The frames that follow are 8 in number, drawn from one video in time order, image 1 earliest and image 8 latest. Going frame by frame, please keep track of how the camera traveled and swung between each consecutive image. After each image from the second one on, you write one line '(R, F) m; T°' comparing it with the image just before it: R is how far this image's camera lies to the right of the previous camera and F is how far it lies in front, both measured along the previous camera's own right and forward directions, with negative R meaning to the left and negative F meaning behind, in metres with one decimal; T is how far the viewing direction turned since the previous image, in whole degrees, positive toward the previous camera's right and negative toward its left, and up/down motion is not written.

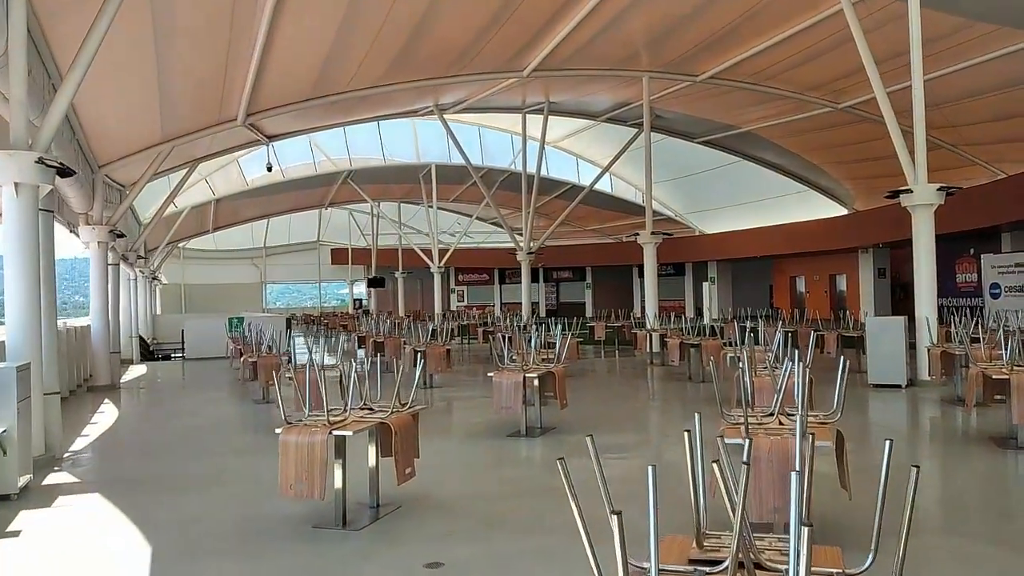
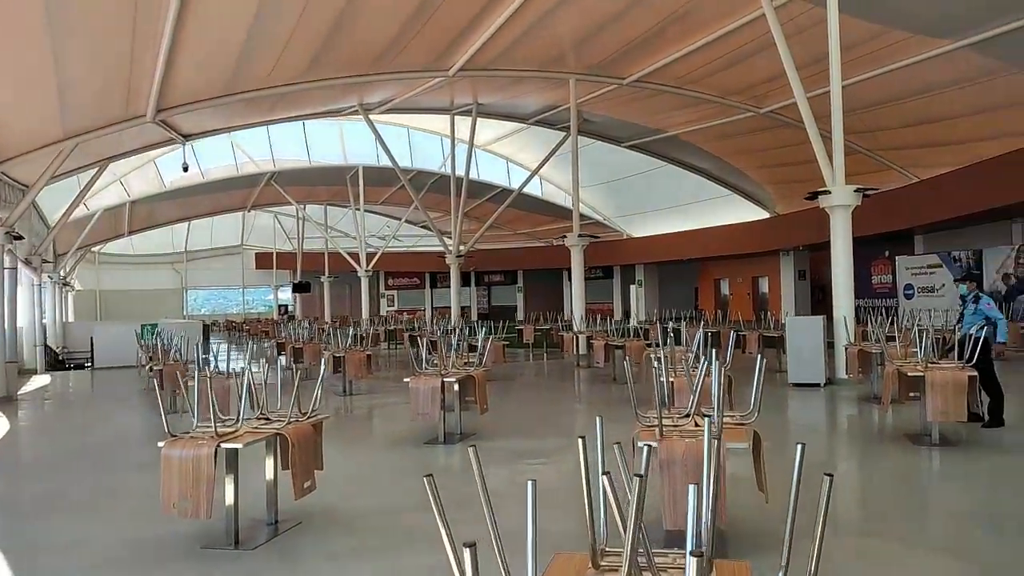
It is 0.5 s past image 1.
(+0.1, +0.2) m; +5°
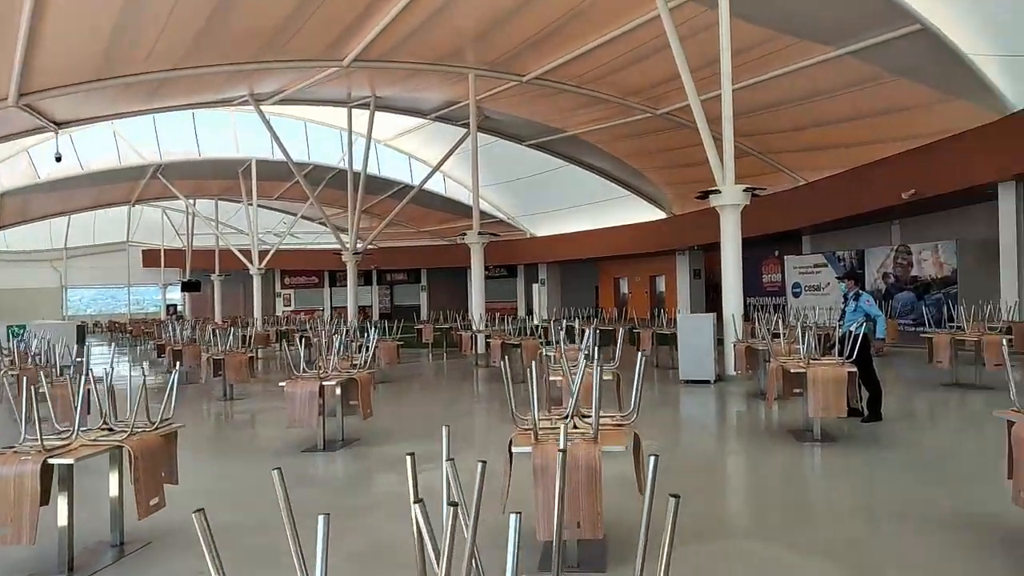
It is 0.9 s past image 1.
(+0.2, +0.2) m; +7°
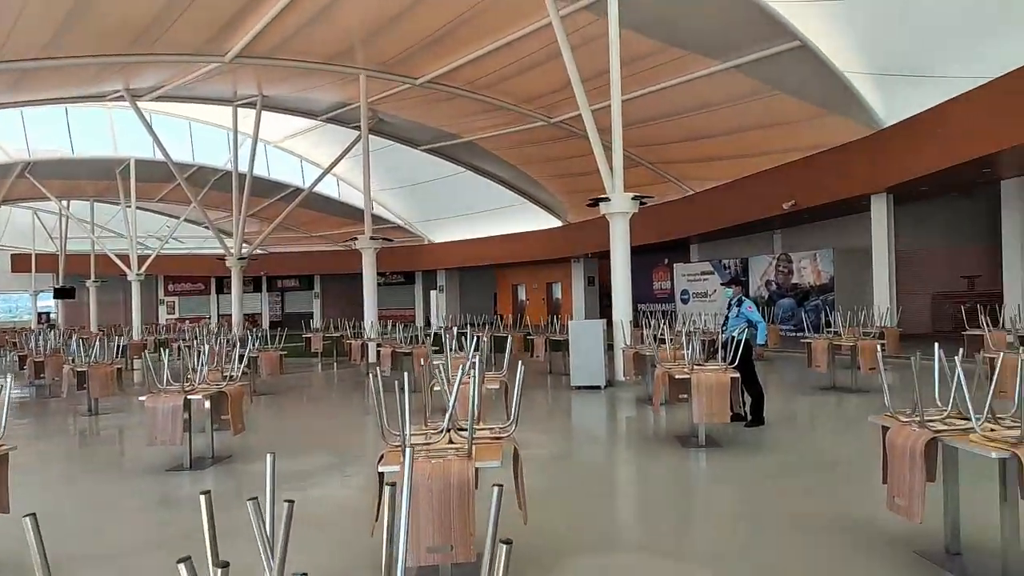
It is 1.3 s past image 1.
(+0.1, +0.2) m; +7°
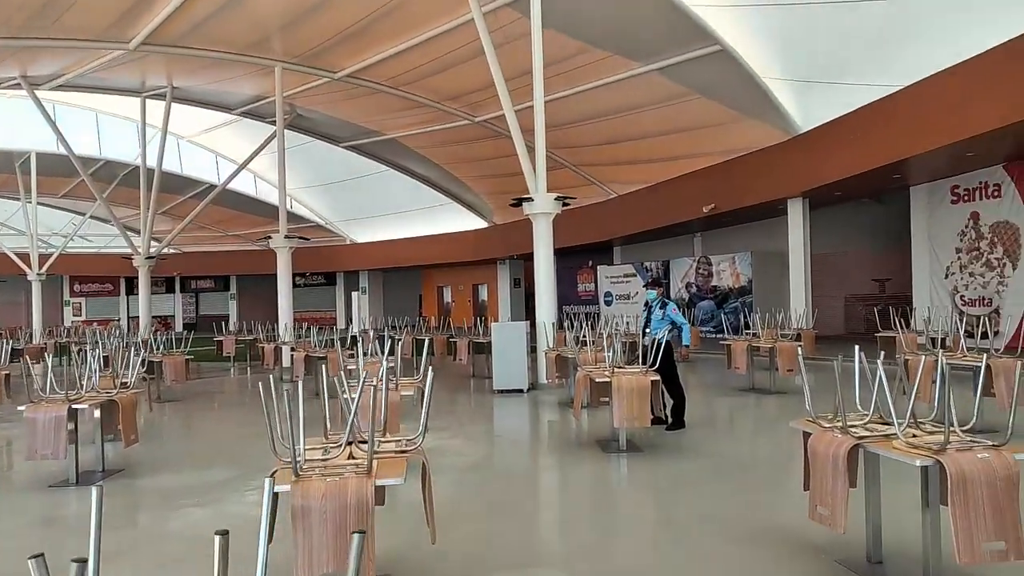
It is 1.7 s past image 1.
(+0.1, +0.2) m; +5°
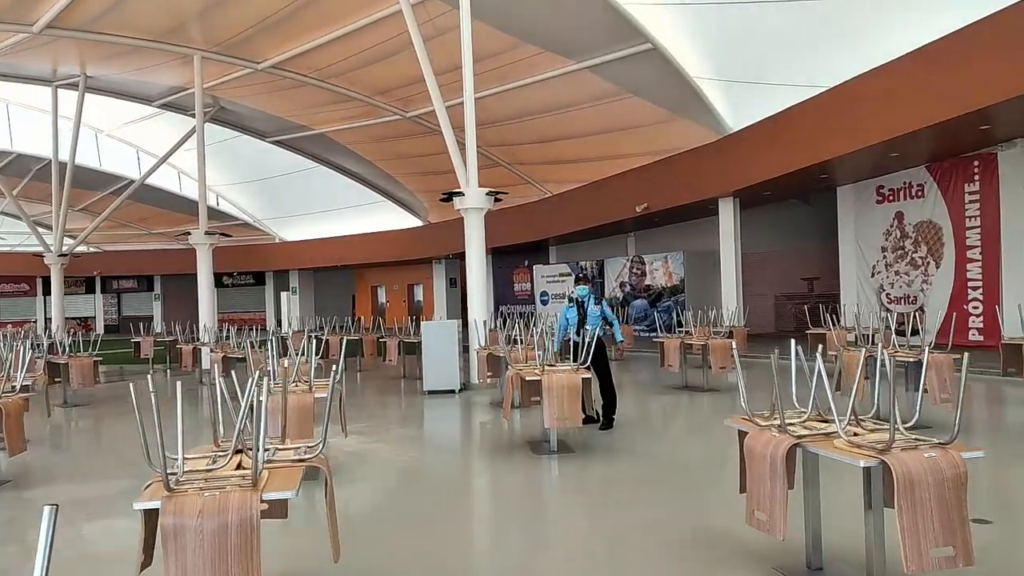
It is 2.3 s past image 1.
(+0.1, +0.3) m; +4°
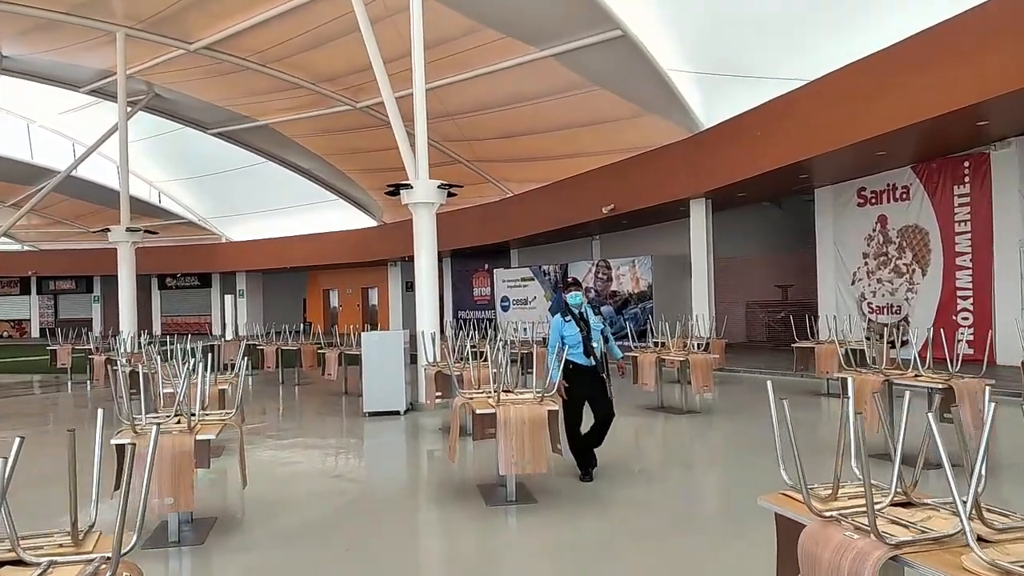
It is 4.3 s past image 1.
(+0.1, +1.1) m; +3°
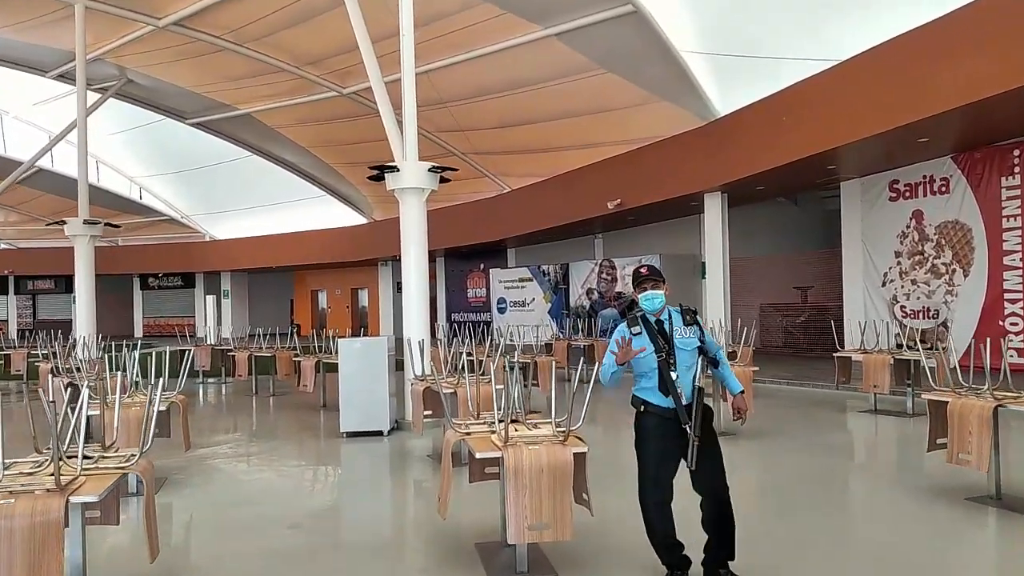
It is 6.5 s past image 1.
(-0.1, +1.1) m; 0°
